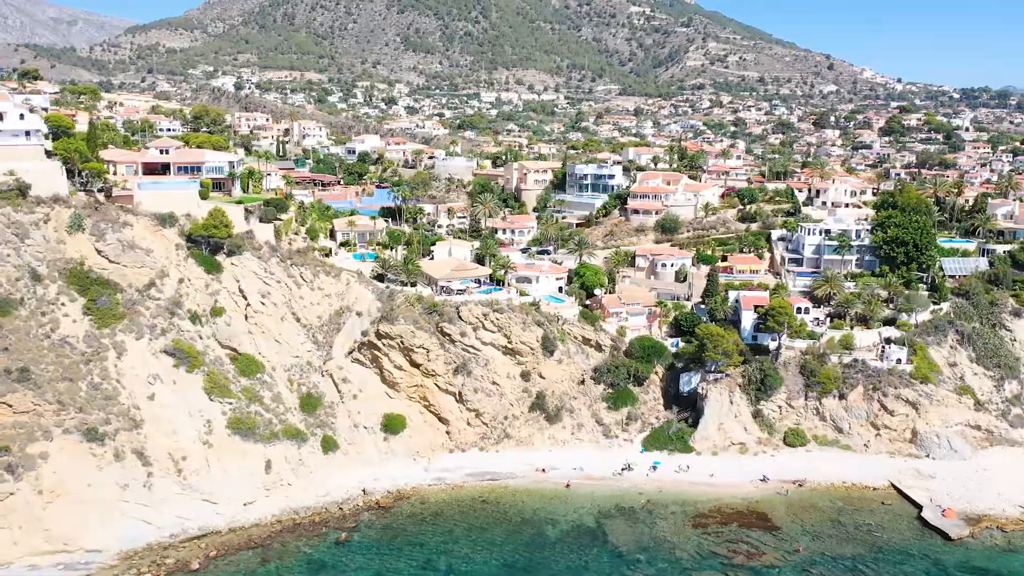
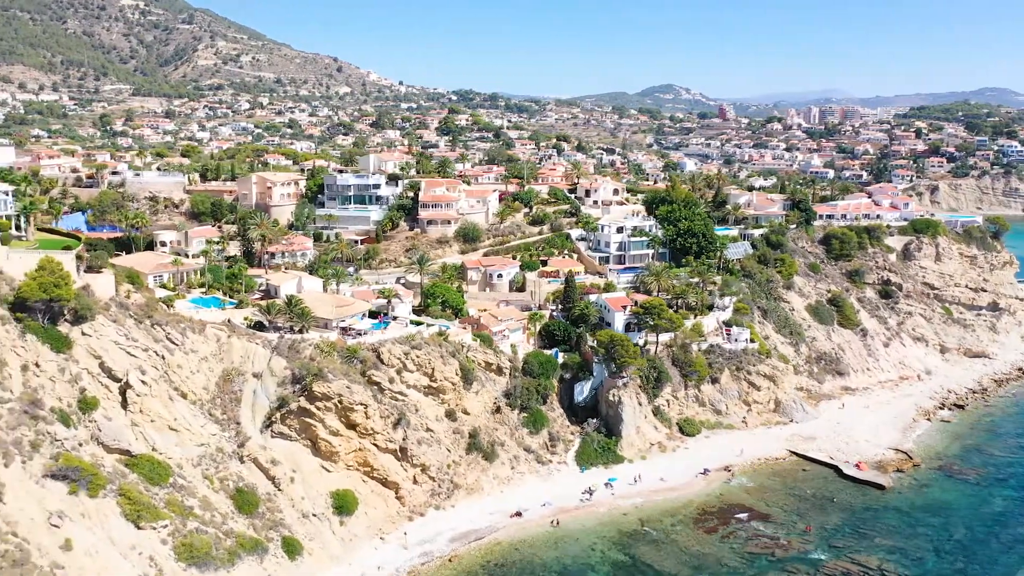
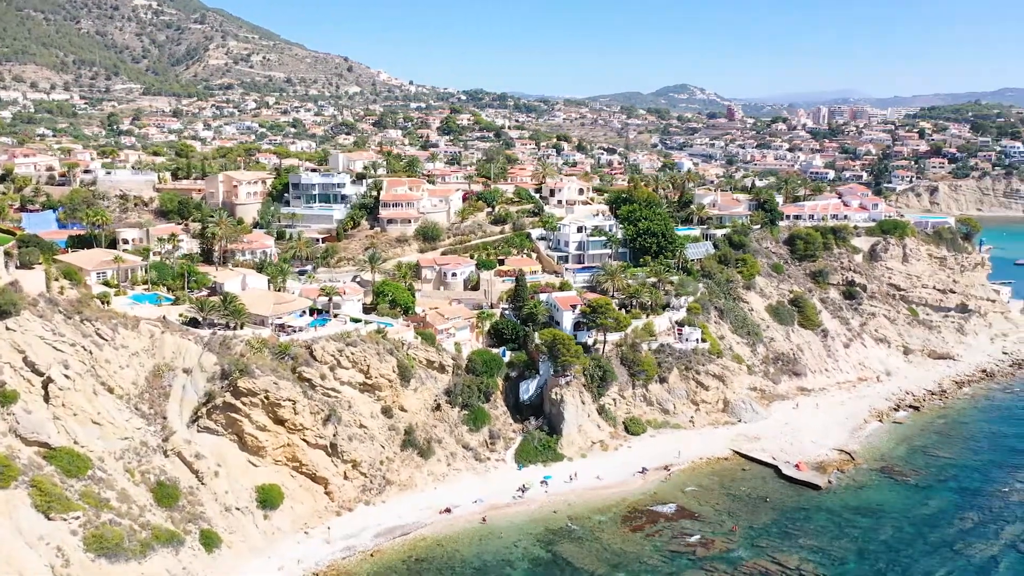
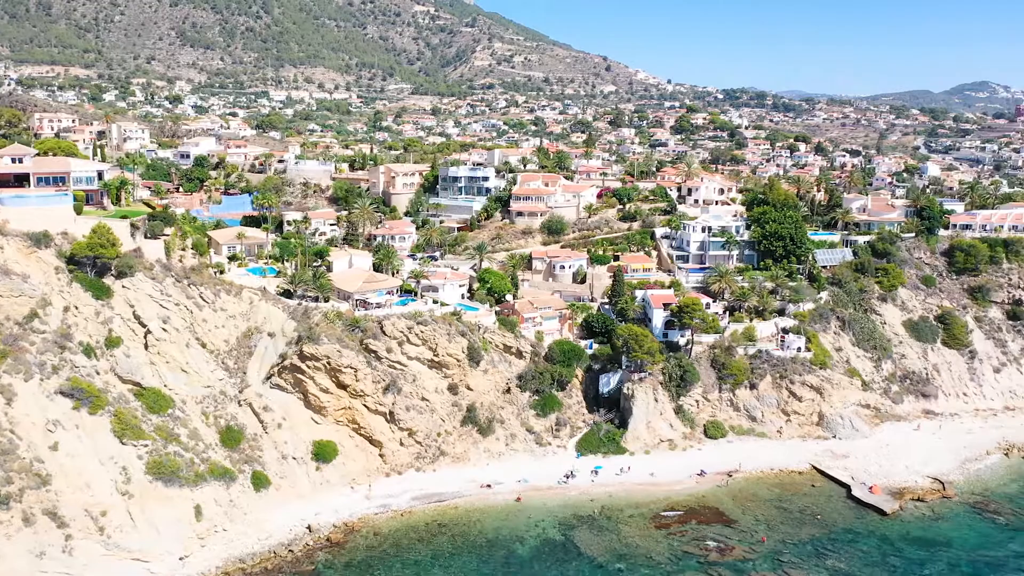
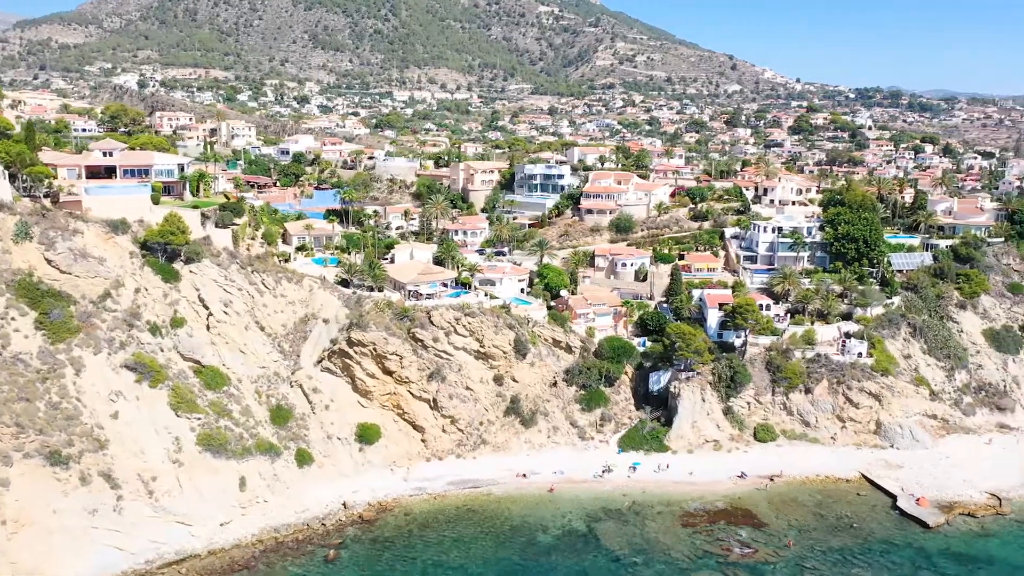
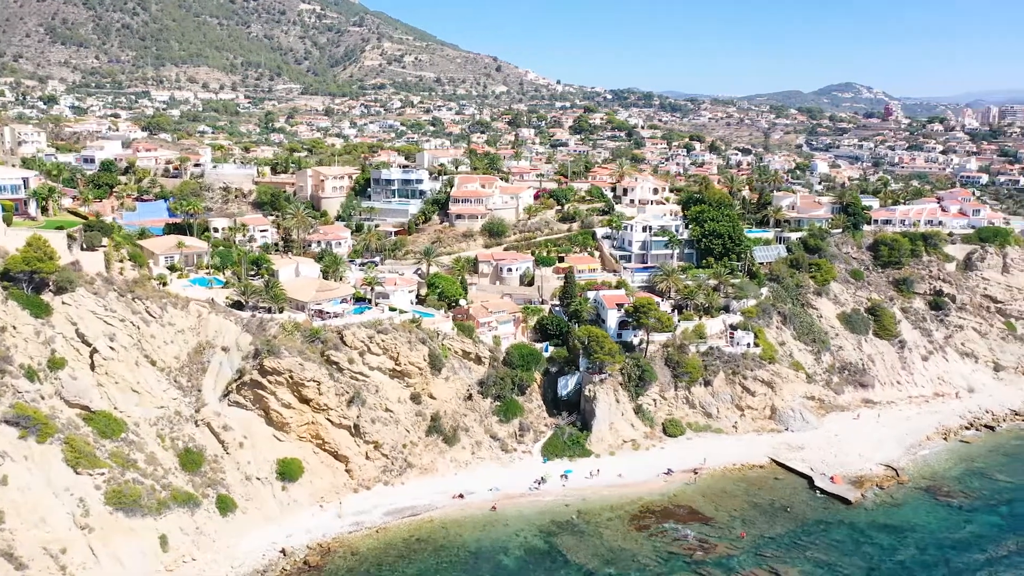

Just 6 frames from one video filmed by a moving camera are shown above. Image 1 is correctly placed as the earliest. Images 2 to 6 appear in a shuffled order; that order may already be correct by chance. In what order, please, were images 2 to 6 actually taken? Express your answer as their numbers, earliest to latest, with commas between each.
5, 4, 6, 3, 2
